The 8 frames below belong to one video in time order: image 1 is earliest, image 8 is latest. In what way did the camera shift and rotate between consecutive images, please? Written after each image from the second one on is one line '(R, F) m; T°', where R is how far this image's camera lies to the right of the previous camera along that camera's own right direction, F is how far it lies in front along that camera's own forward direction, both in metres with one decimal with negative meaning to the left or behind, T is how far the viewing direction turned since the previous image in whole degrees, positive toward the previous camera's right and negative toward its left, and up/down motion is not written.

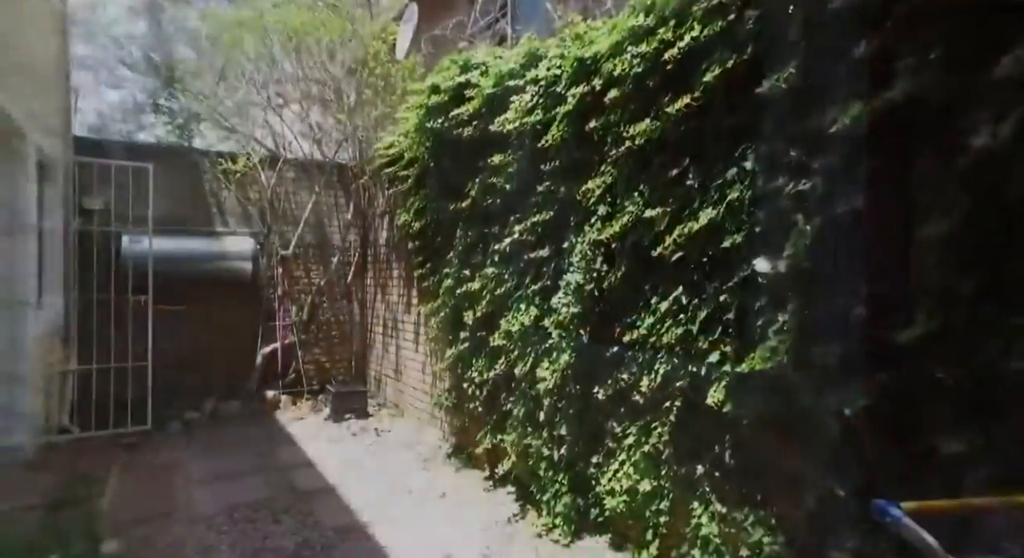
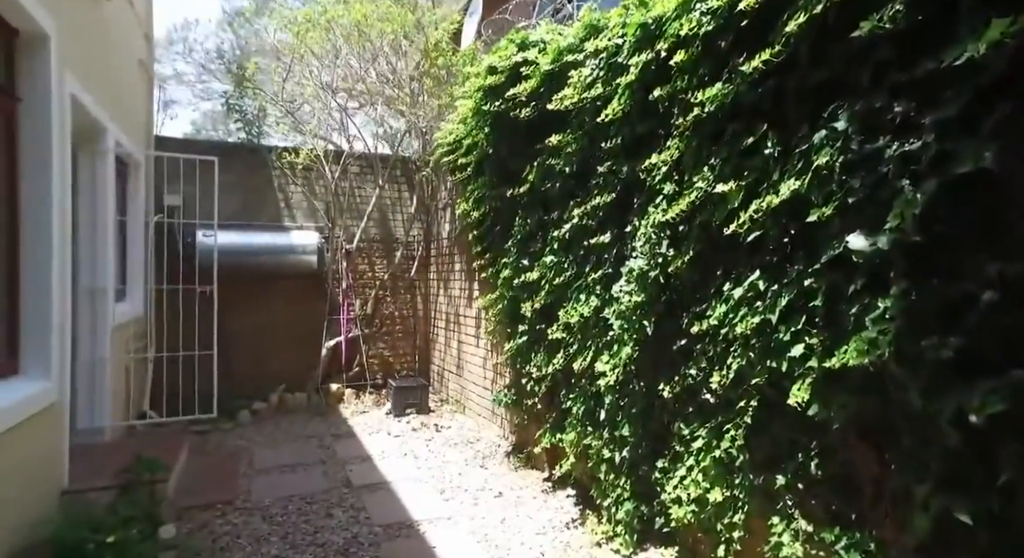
(+0.1, +0.2) m; -6°
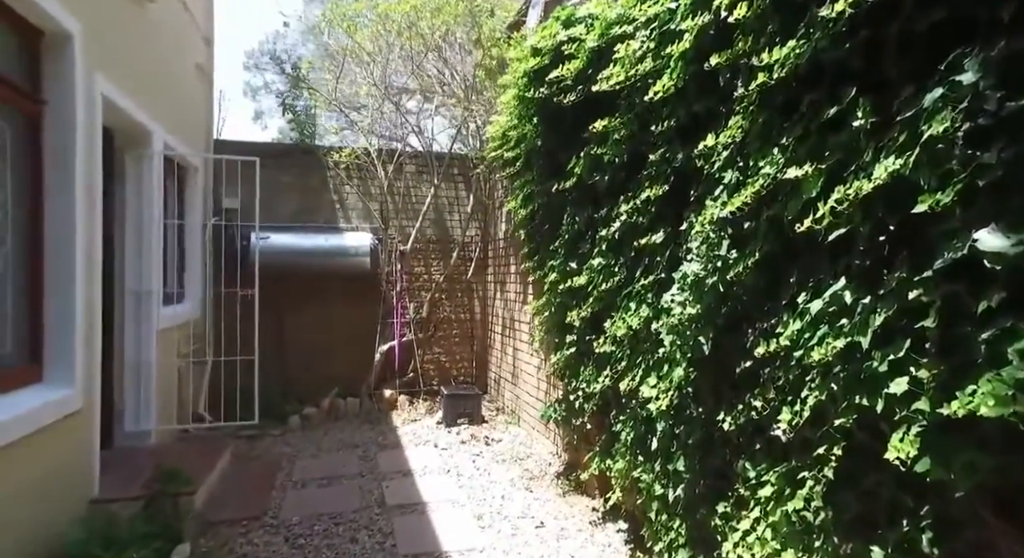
(+0.1, +0.4) m; -6°
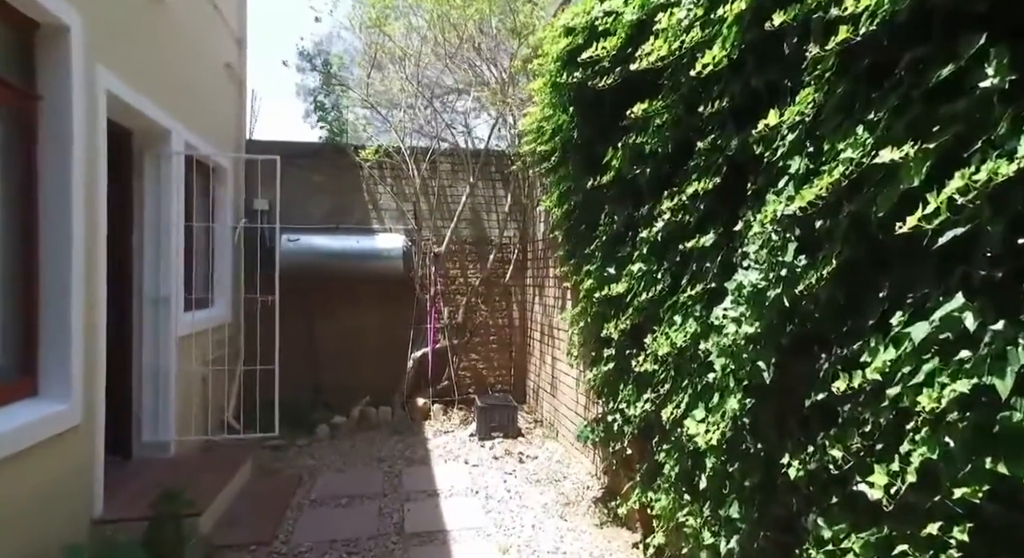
(+0.1, +0.4) m; -4°
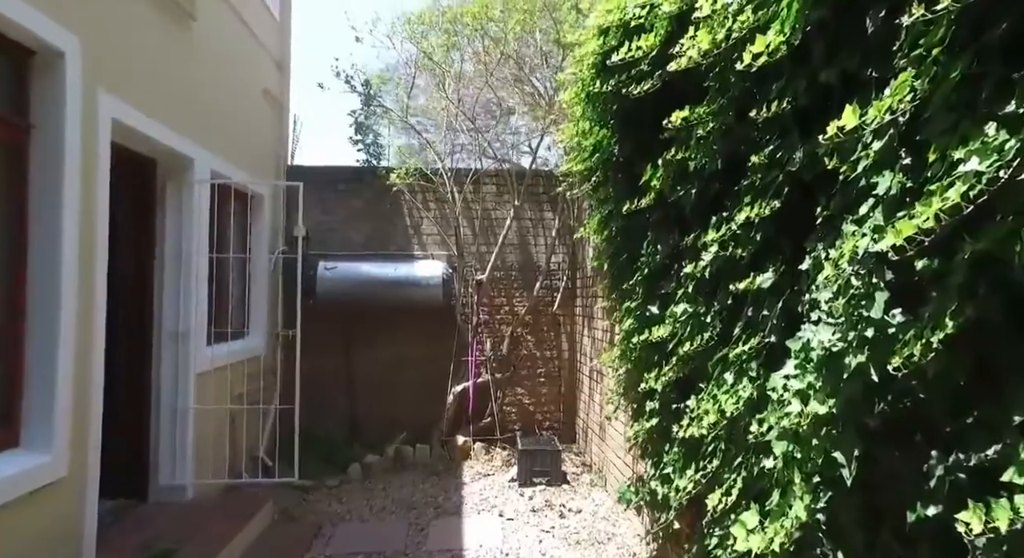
(+0.2, +0.4) m; -6°
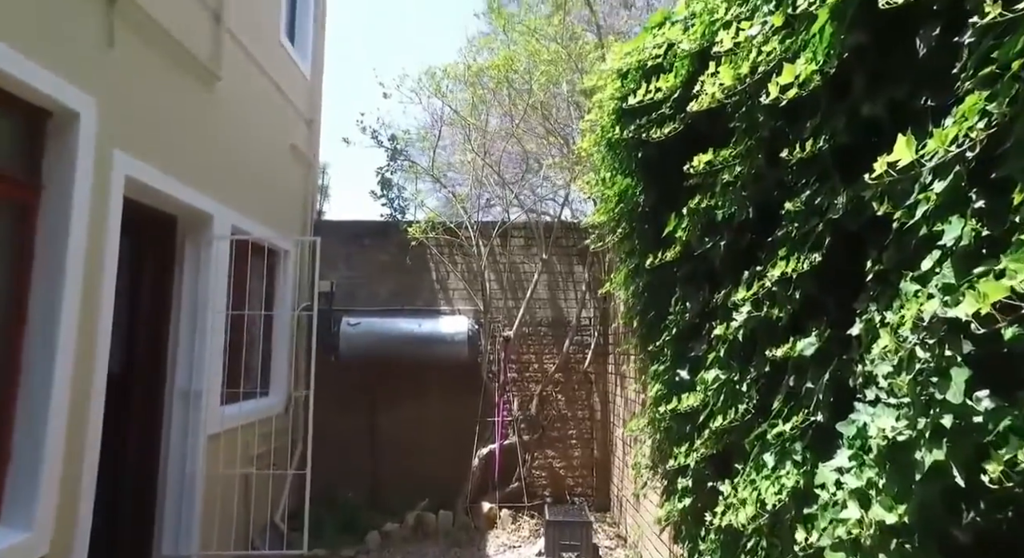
(+0.1, +0.2) m; -3°
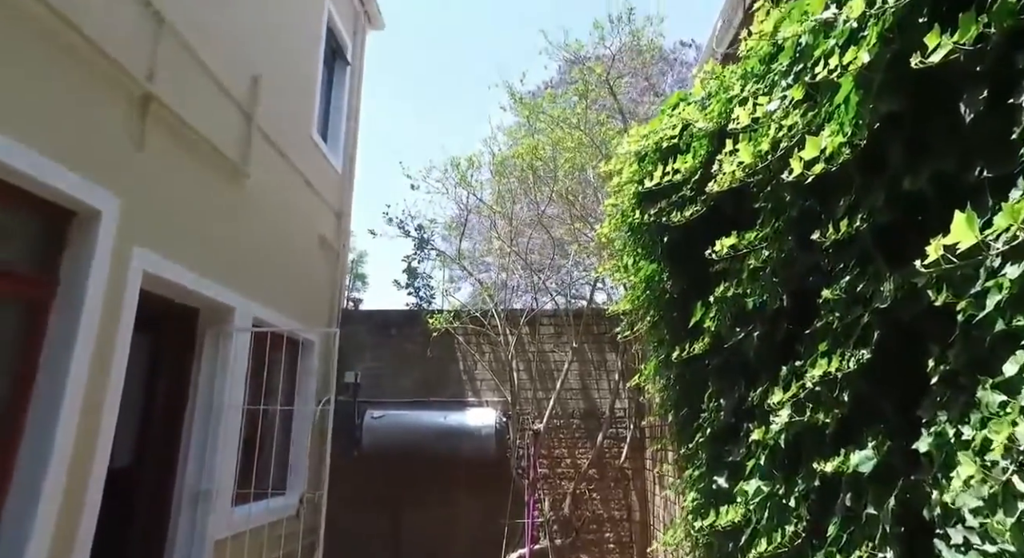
(+0.1, +0.2) m; -3°
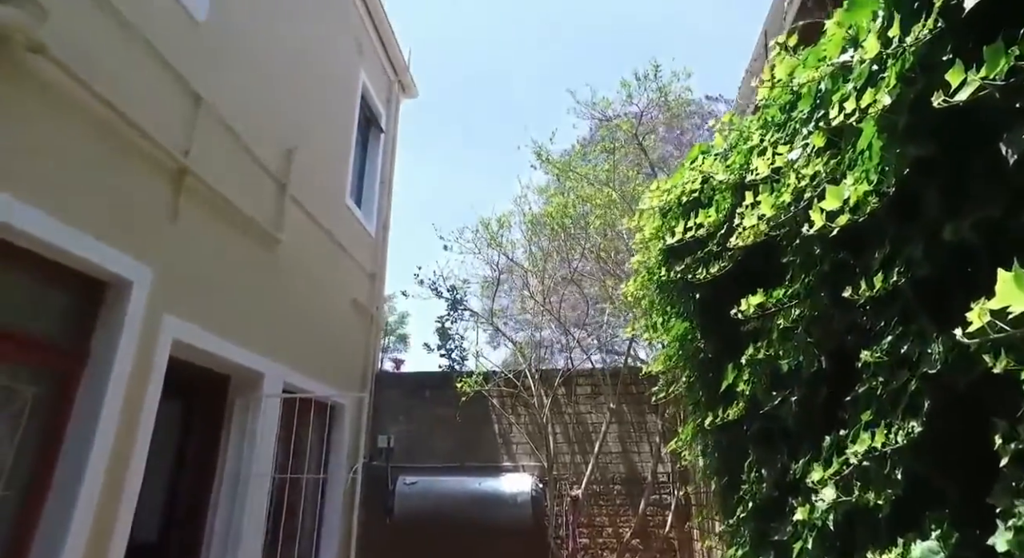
(+0.1, +0.1) m; -3°
